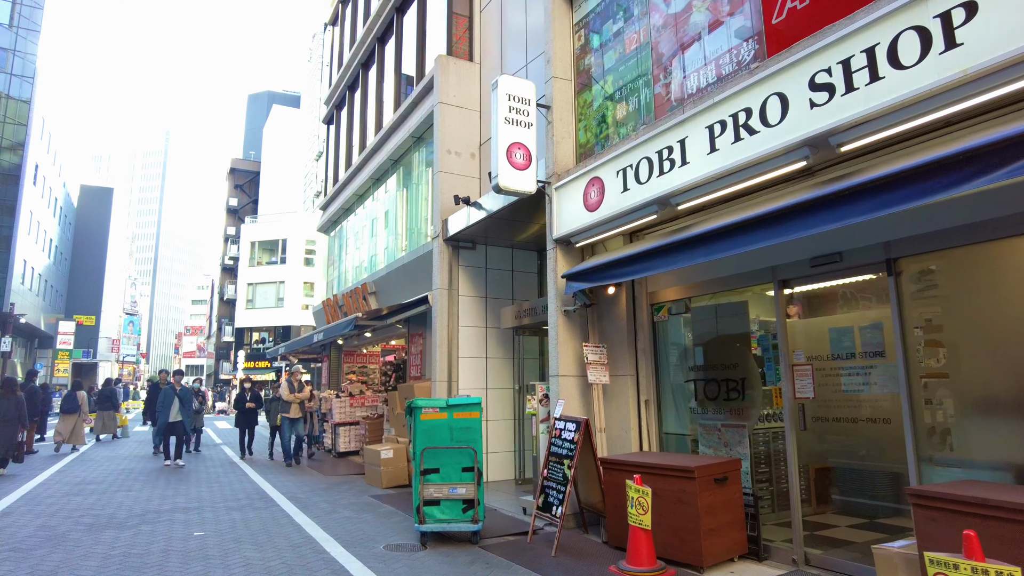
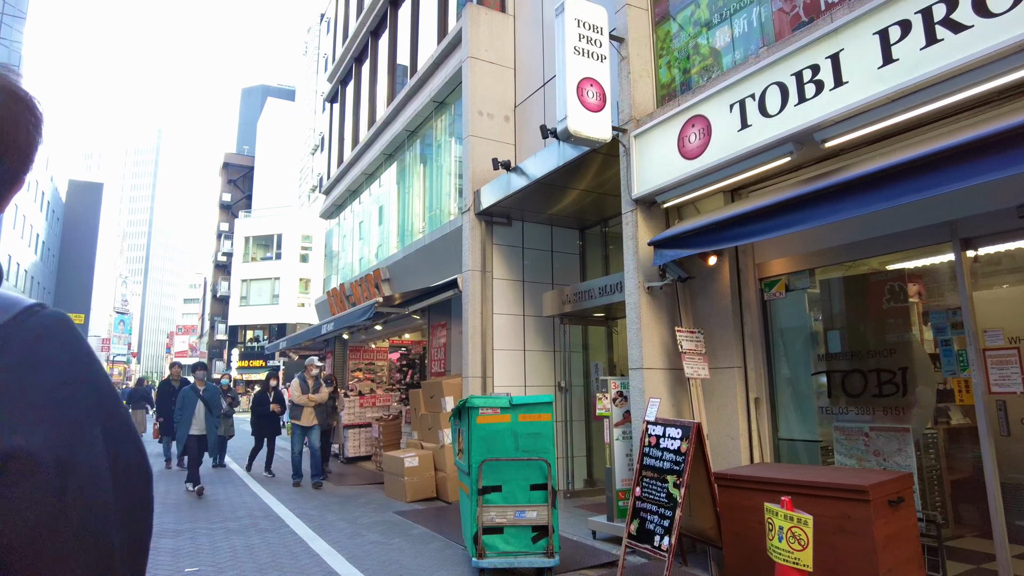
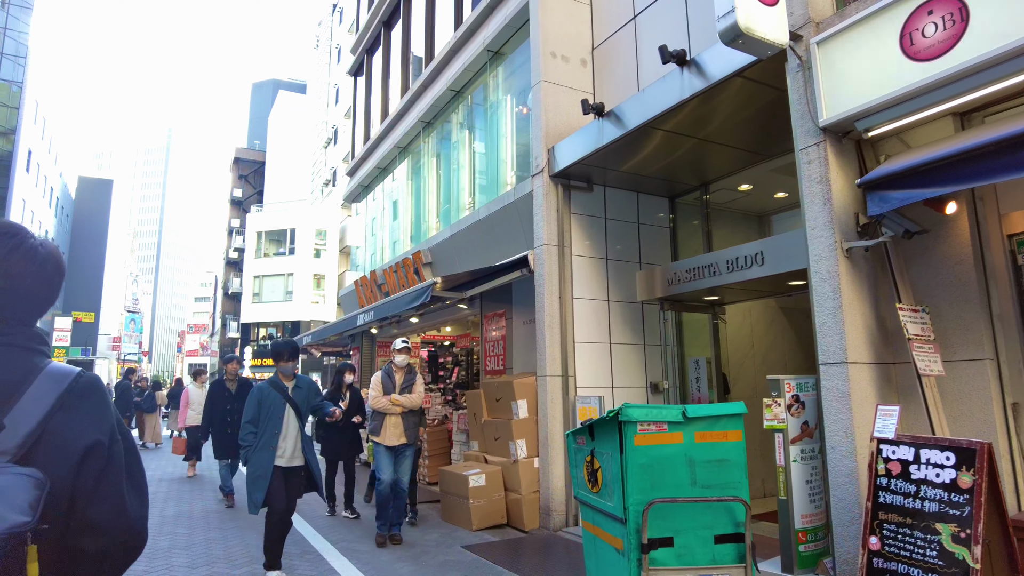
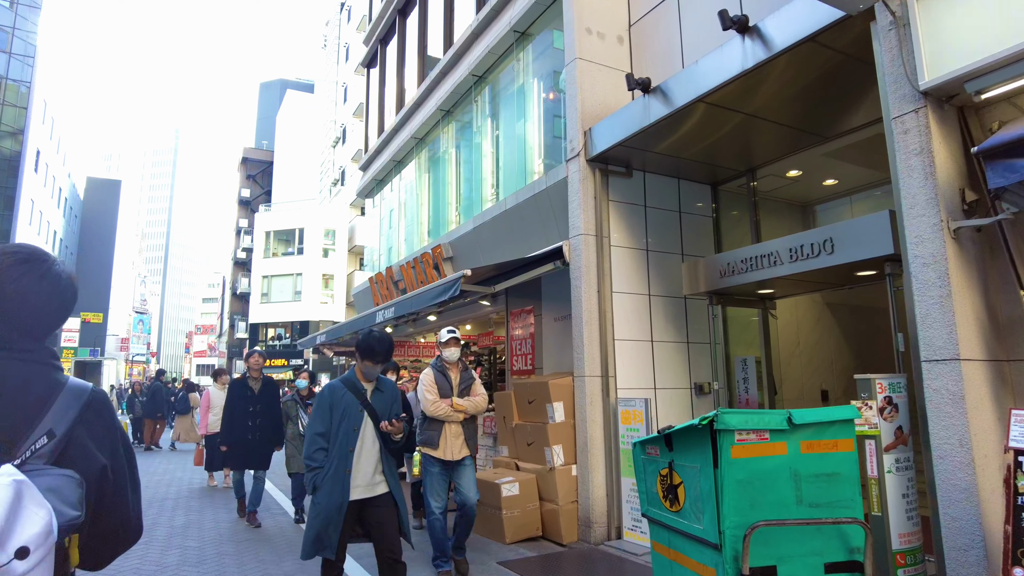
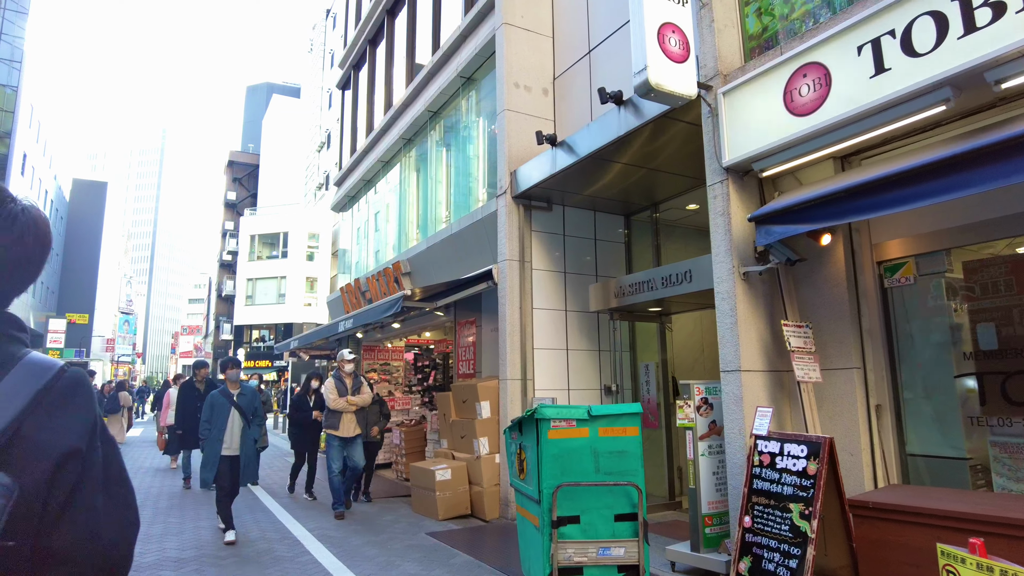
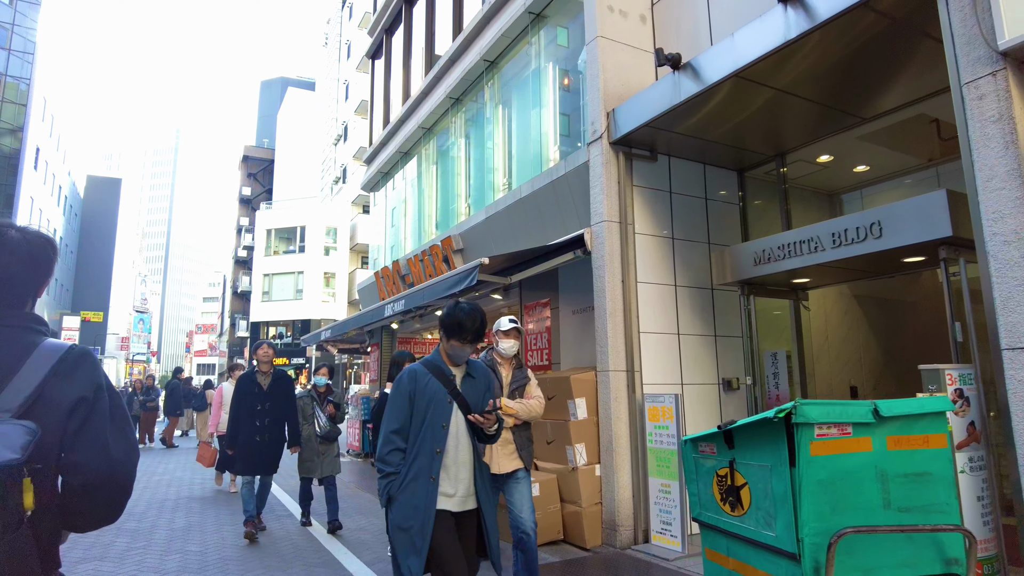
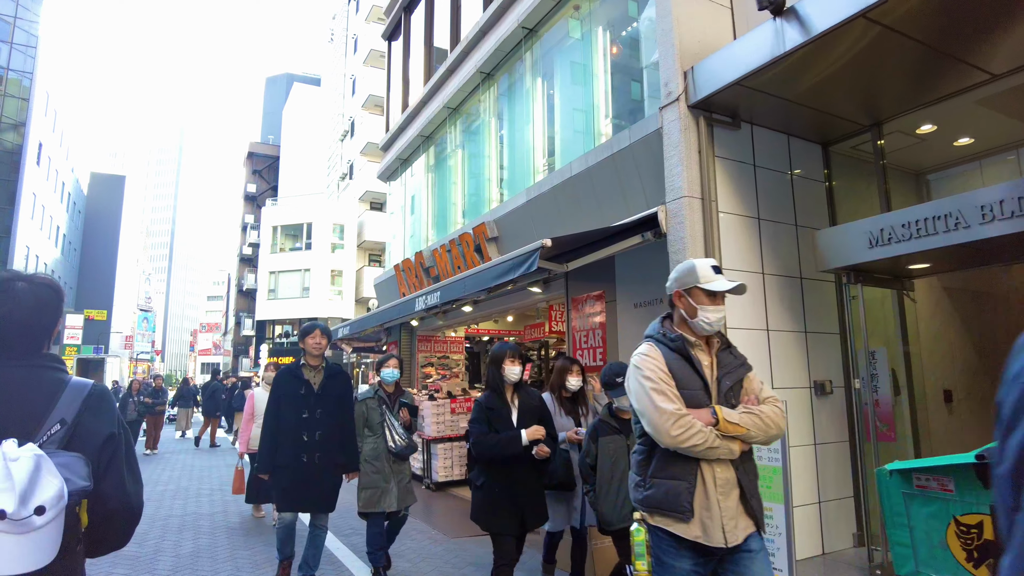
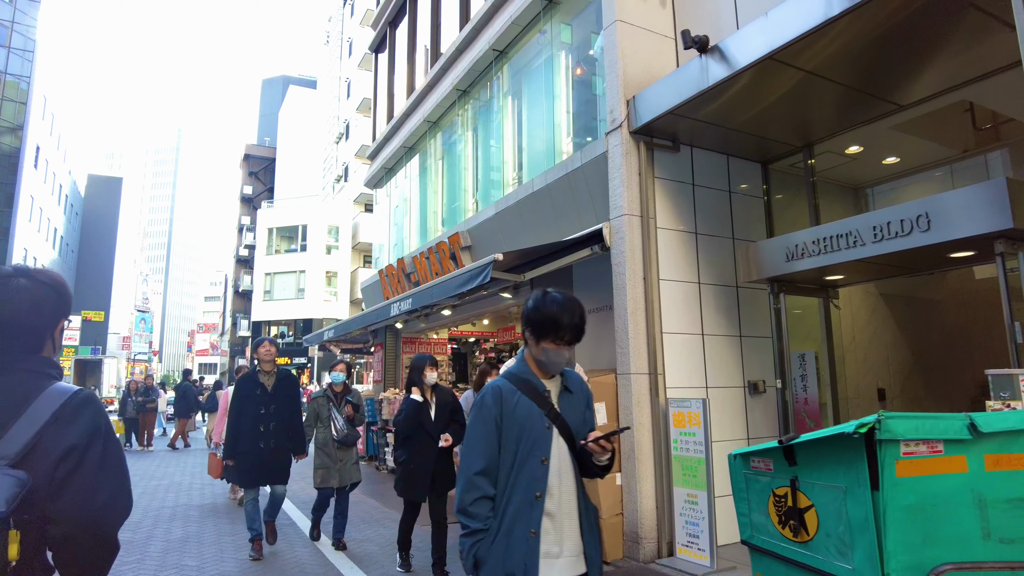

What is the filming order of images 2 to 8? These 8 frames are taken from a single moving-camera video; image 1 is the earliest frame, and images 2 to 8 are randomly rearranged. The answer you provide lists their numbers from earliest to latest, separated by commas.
2, 5, 3, 4, 6, 8, 7
